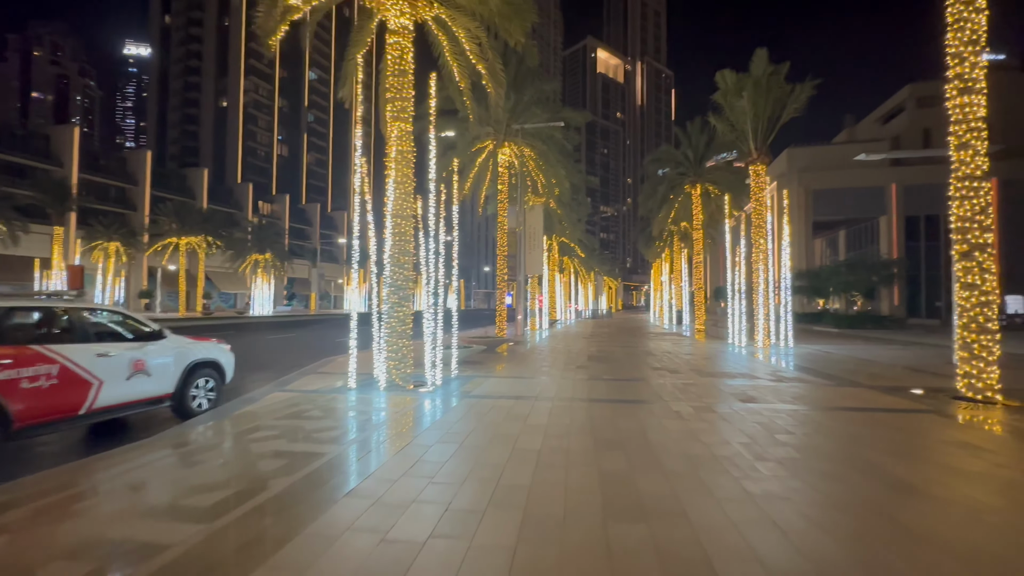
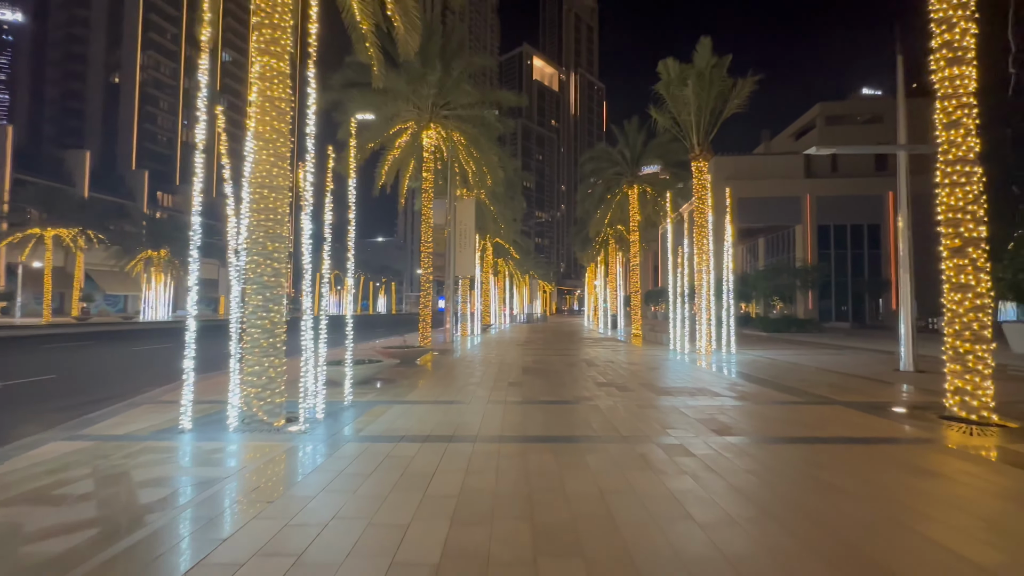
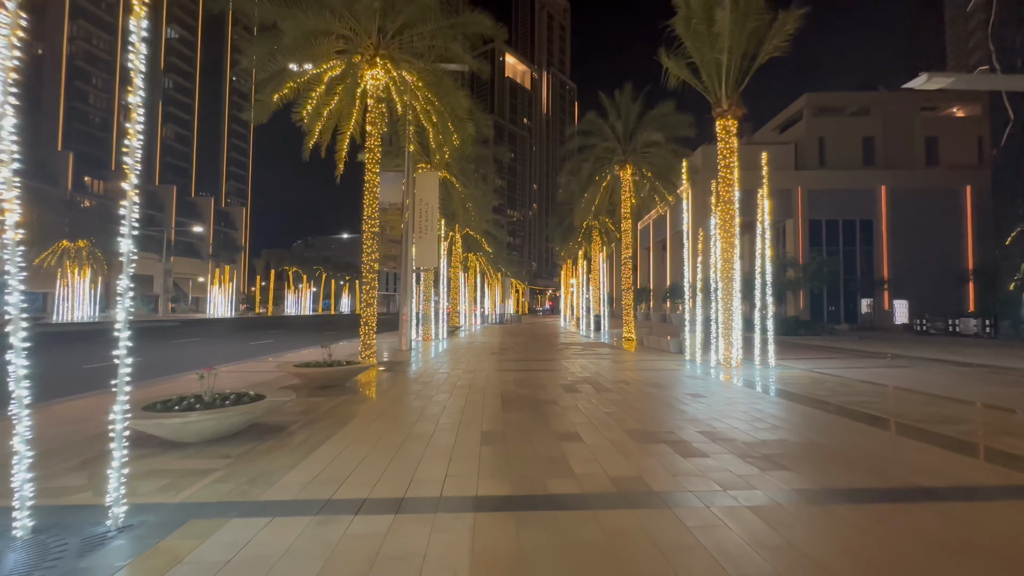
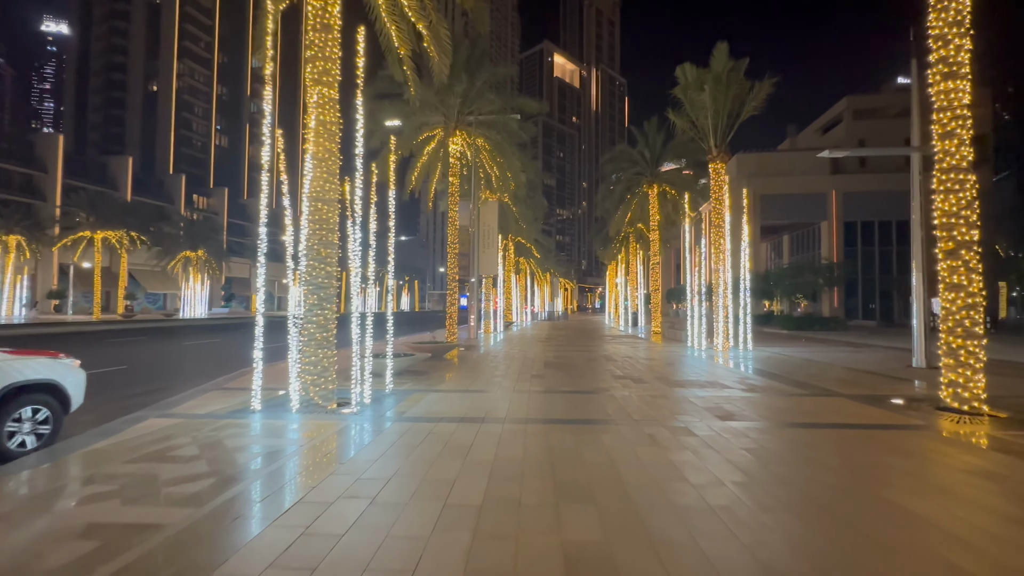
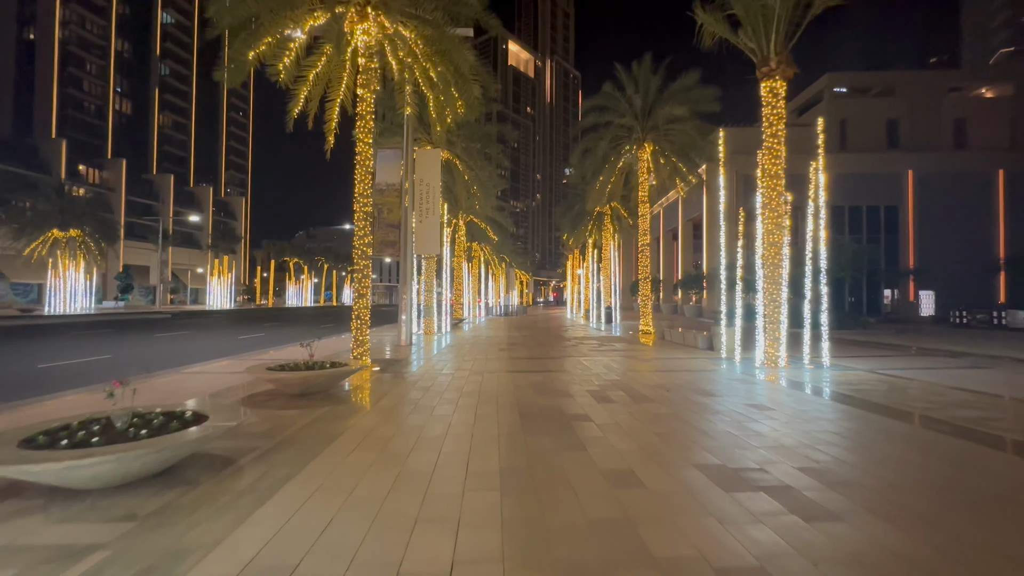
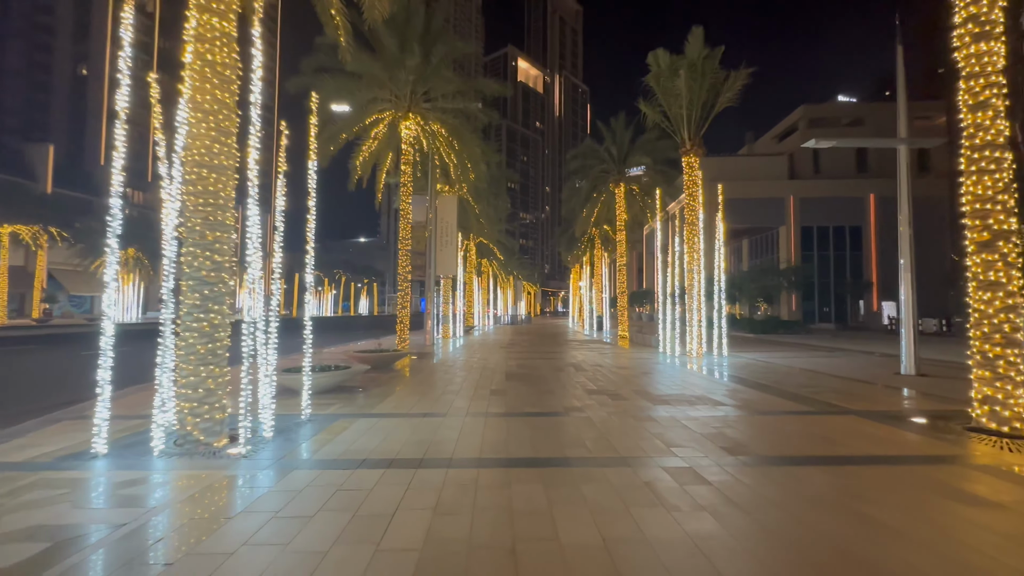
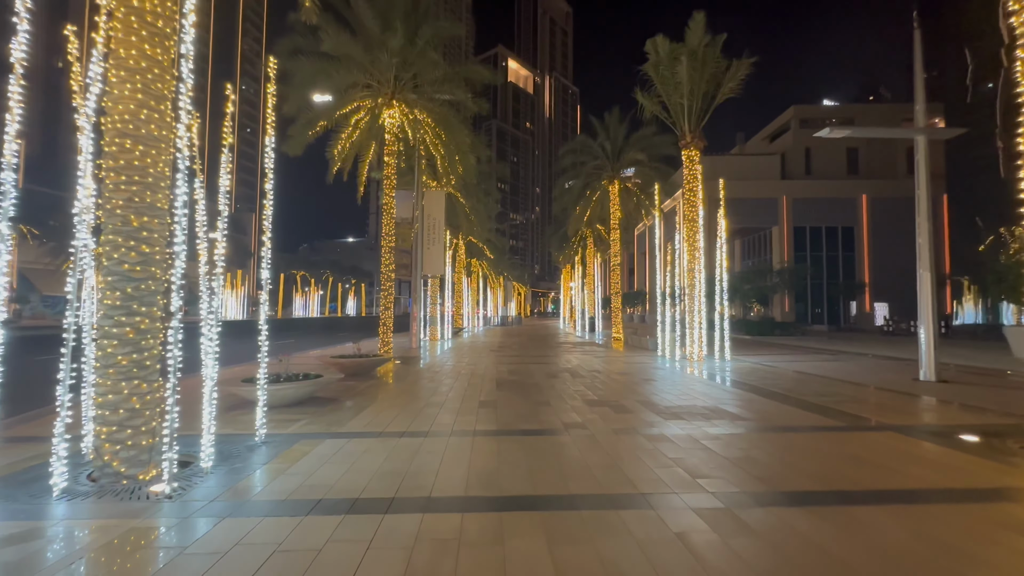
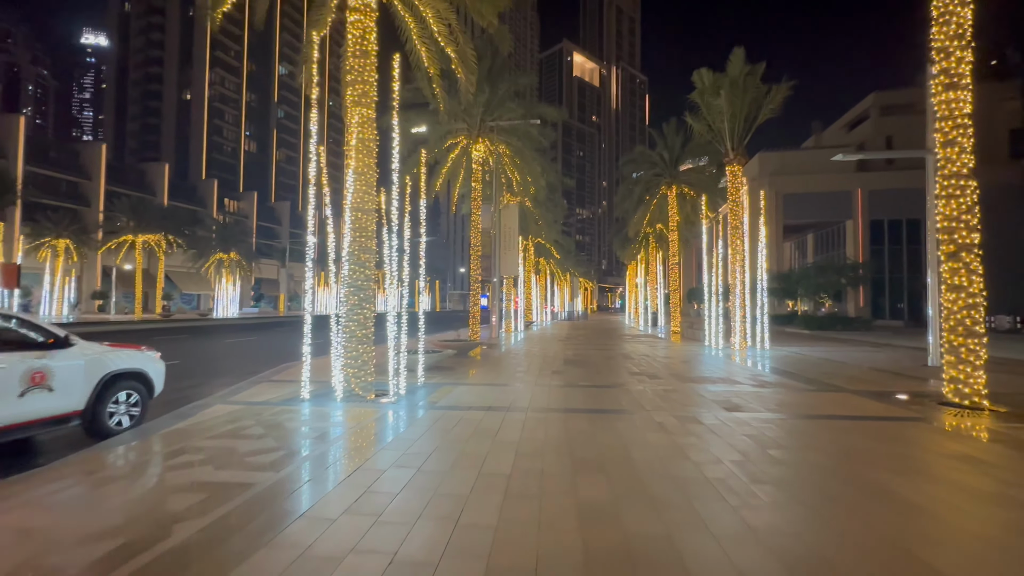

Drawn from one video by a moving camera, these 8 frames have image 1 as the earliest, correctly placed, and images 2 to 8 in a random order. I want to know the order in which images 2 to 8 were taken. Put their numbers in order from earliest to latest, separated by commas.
8, 4, 2, 6, 7, 3, 5
